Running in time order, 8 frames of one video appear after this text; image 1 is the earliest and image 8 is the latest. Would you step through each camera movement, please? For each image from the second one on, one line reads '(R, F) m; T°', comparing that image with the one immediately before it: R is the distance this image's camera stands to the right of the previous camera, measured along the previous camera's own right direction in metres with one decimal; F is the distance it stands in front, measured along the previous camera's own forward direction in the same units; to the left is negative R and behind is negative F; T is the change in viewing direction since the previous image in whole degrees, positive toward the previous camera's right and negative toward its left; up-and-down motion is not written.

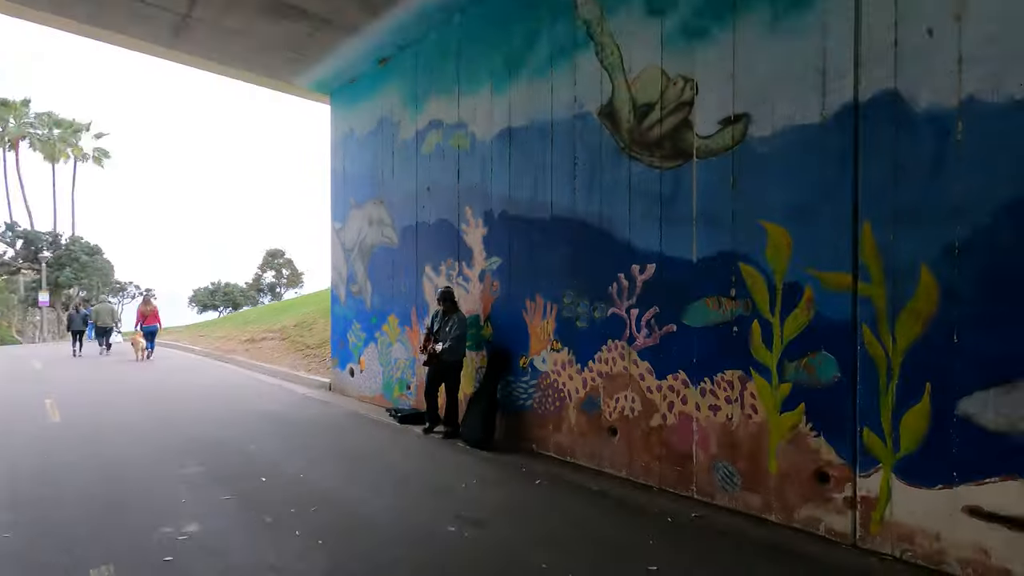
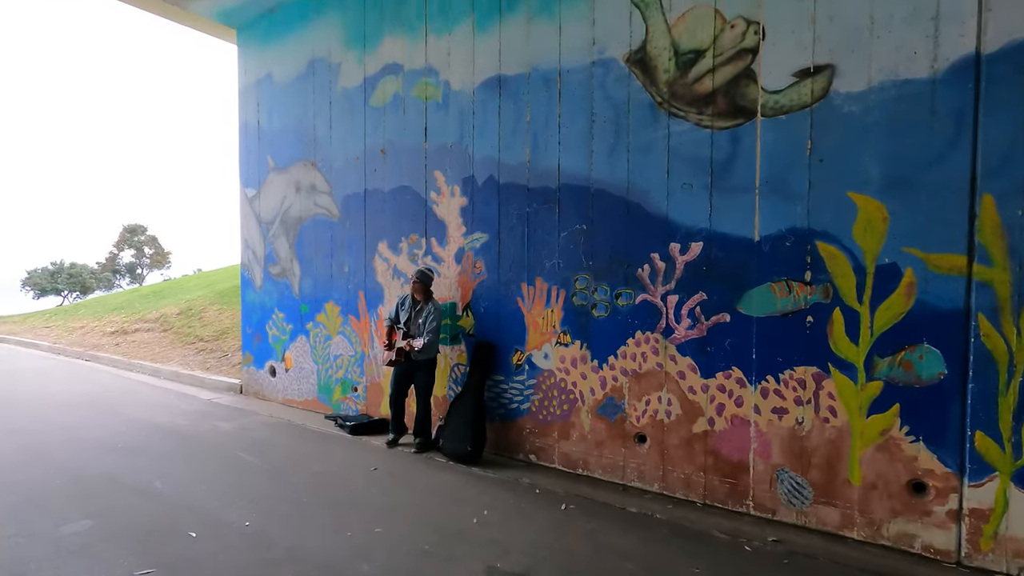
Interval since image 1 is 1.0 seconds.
(-1.0, +1.1) m; +12°
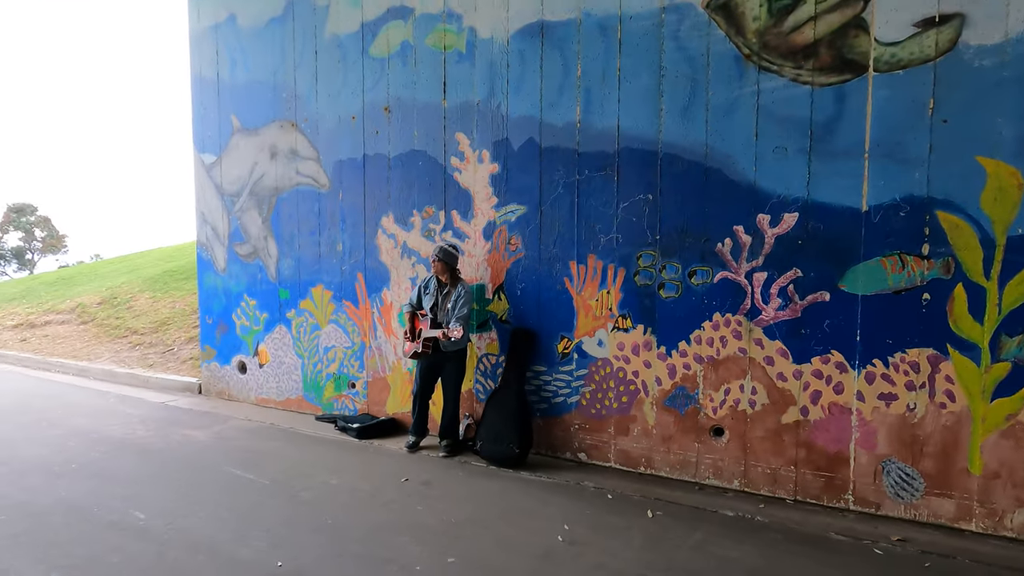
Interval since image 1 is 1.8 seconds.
(-1.0, +0.7) m; +8°
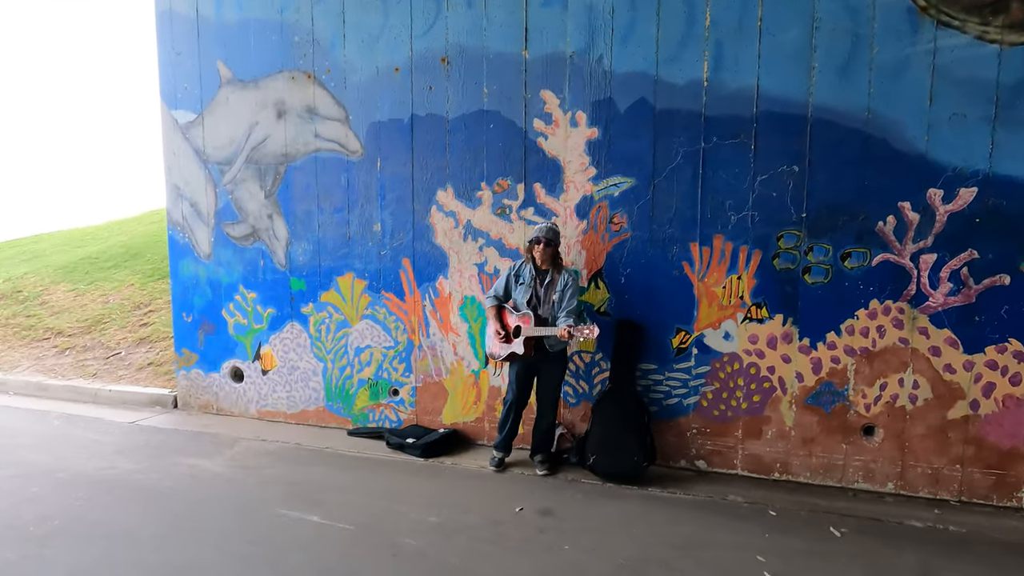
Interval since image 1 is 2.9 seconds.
(-1.4, +0.9) m; +9°
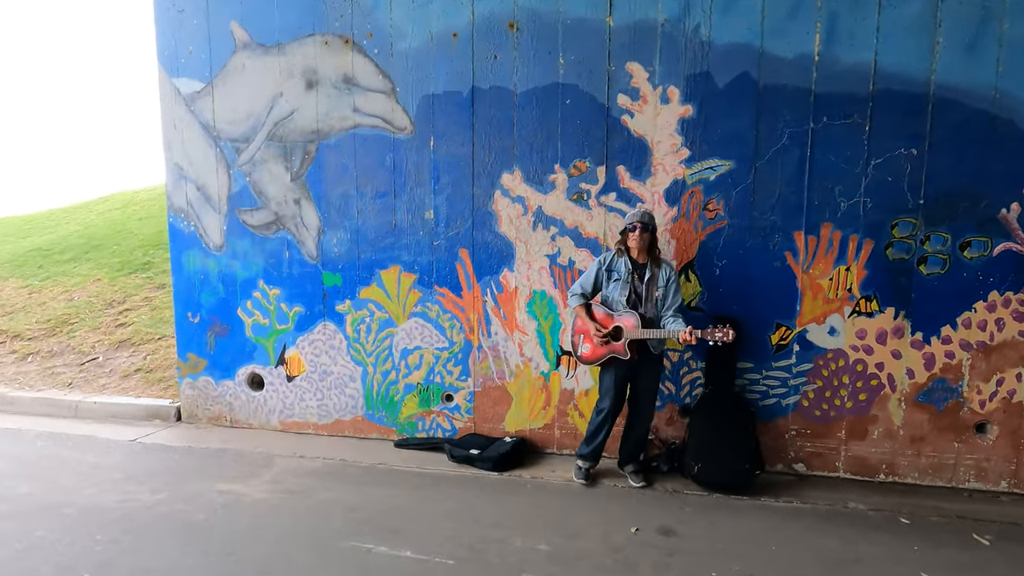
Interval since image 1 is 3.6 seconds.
(-1.0, +0.5) m; +5°
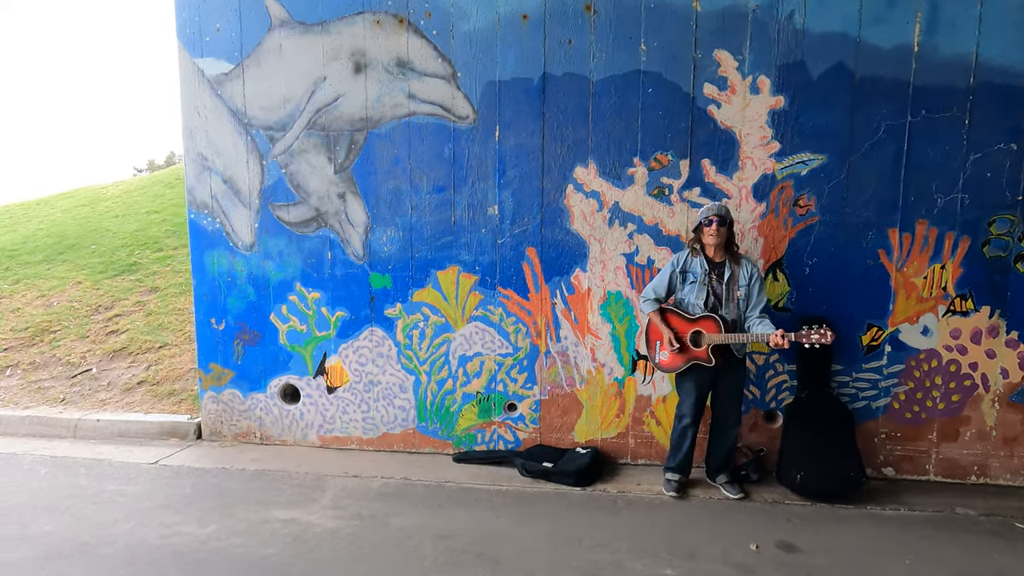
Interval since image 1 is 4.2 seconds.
(-0.8, +0.3) m; +4°
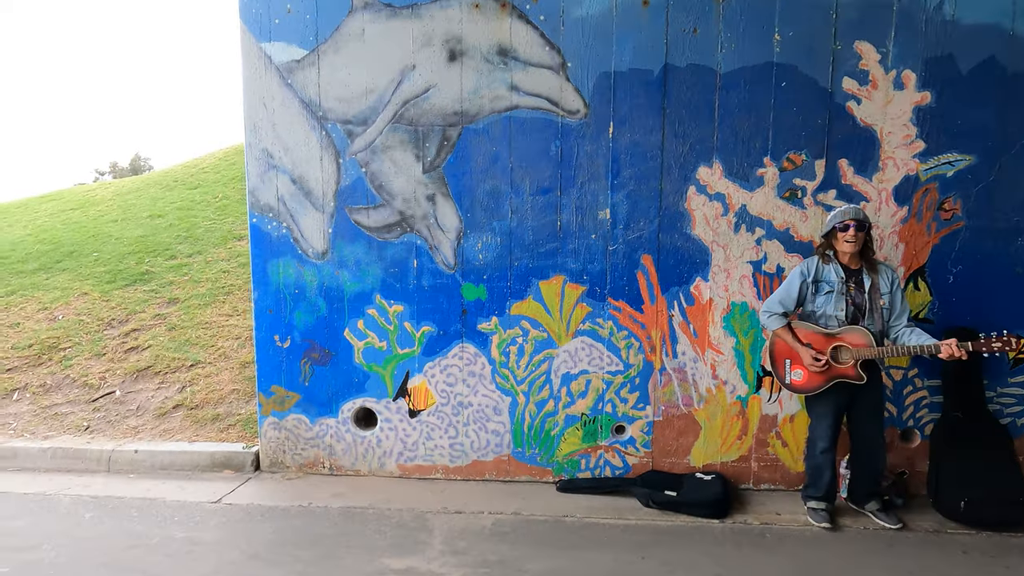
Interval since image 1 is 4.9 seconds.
(-1.0, +0.4) m; +3°
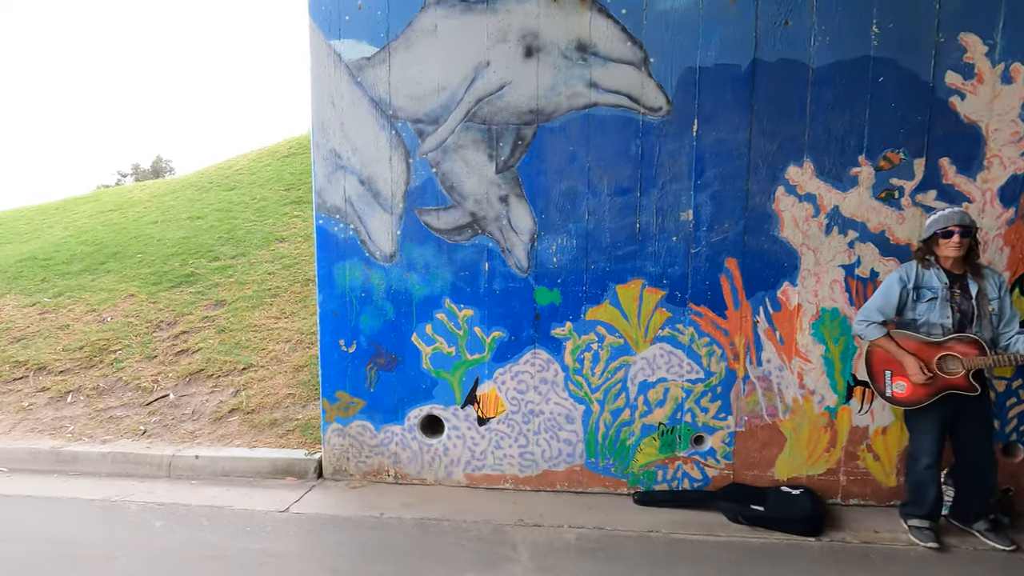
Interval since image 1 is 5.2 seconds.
(-0.4, +0.1) m; -1°
